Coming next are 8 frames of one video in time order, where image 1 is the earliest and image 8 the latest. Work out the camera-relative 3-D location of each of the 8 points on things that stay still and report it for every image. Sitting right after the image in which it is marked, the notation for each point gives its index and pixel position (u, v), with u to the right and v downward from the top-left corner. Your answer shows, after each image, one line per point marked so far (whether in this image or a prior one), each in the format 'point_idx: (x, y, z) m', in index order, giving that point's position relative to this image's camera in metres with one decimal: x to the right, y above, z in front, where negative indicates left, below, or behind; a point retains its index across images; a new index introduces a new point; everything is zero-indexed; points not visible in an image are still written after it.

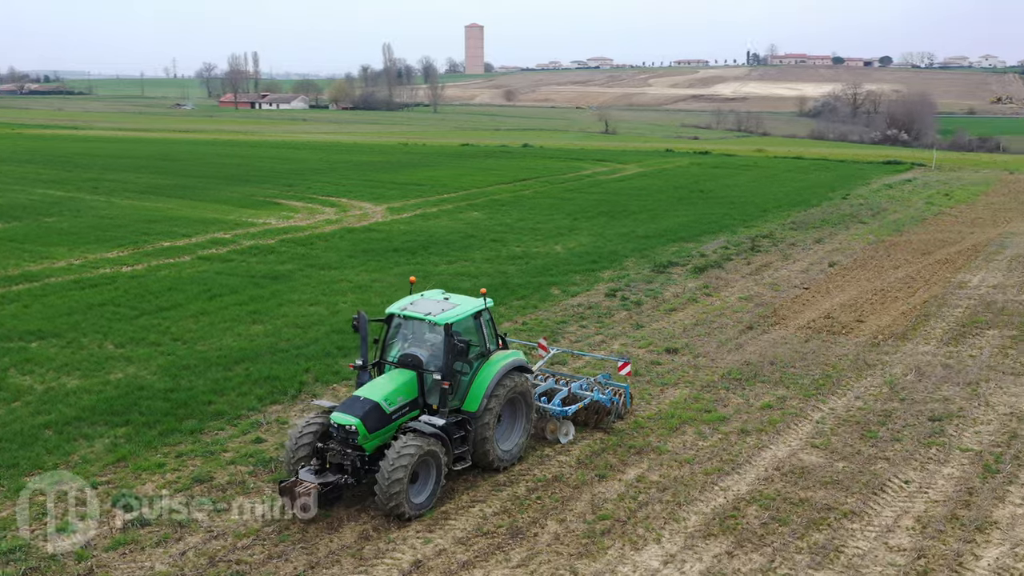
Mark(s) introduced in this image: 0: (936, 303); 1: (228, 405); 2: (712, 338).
0: (+7.3, -0.3, +19.5) m
1: (-3.2, -1.3, +12.8) m
2: (+2.9, -0.7, +16.6) m
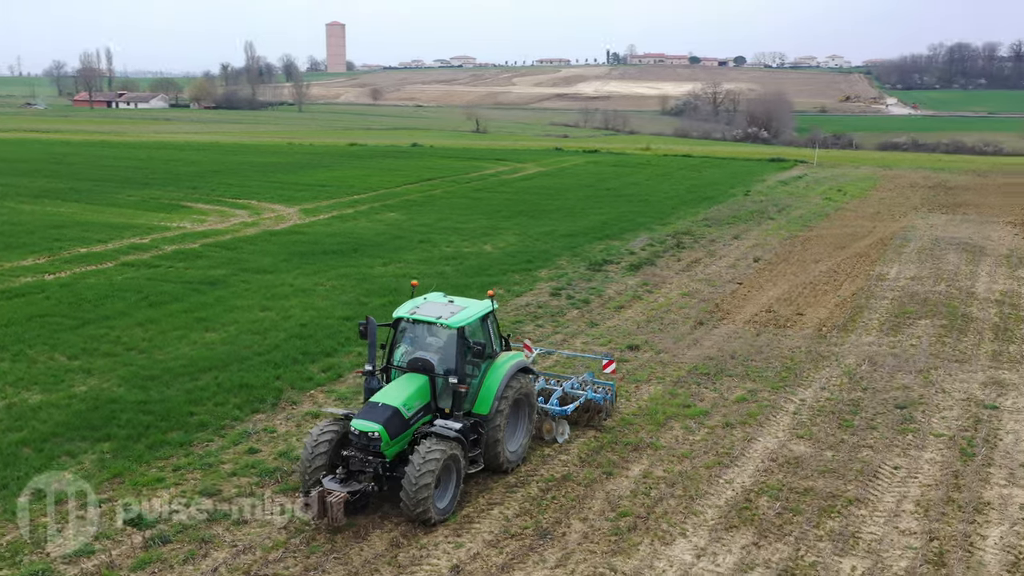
0: (+6.3, -0.1, +20.3) m
1: (-3.3, -1.4, +12.5) m
2: (+2.3, -0.7, +16.9) m
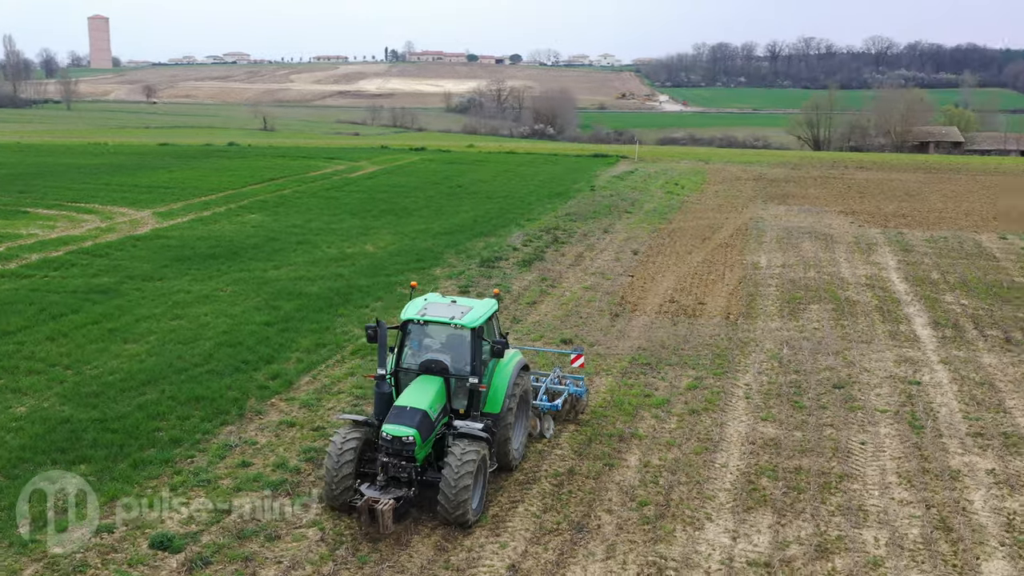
0: (+4.5, +0.1, +21.3) m
1: (-3.4, -1.5, +11.9) m
2: (+1.2, -0.6, +17.3) m
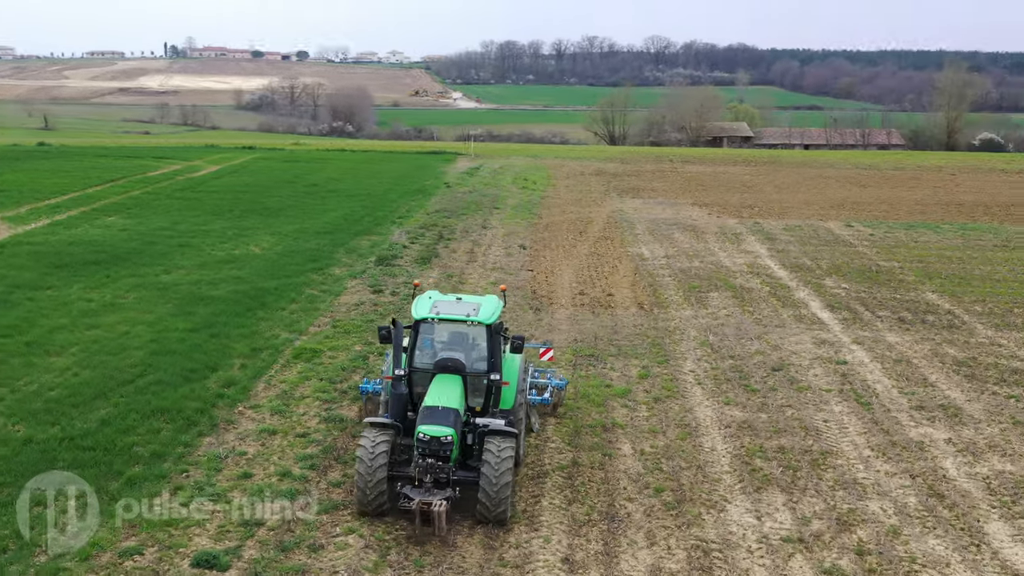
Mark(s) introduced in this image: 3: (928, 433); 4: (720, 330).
0: (+2.6, +0.3, +21.9) m
1: (-3.5, -1.6, +11.2) m
2: (+0.1, -0.5, +17.4) m
3: (+4.6, -1.6, +12.7) m
4: (+3.2, -0.6, +17.4) m
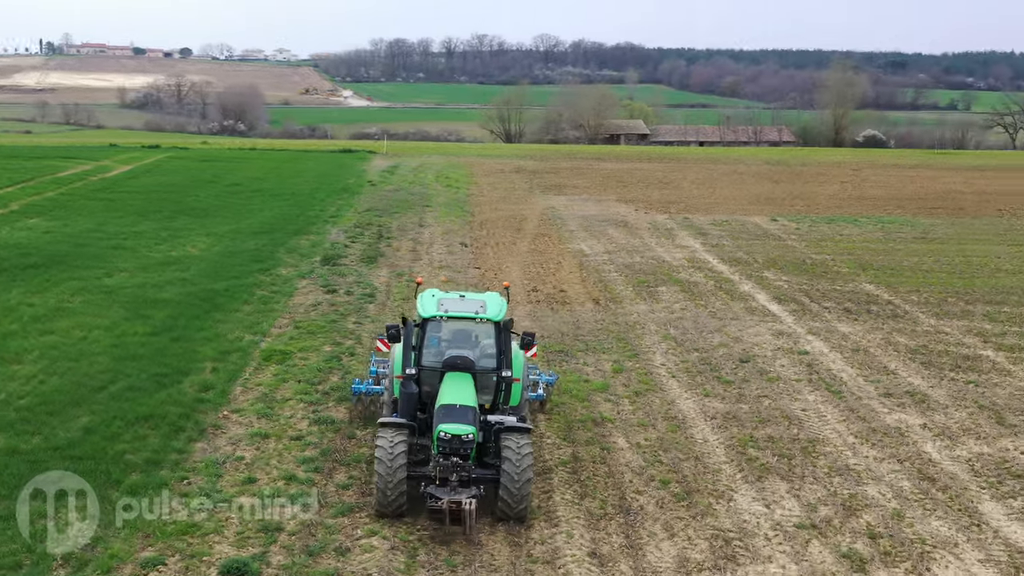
0: (+1.5, +0.3, +22.1) m
1: (-3.4, -1.6, +10.9) m
2: (-0.5, -0.5, +17.4) m
3: (+4.5, -1.5, +13.1) m
4: (+2.6, -0.6, +17.7) m
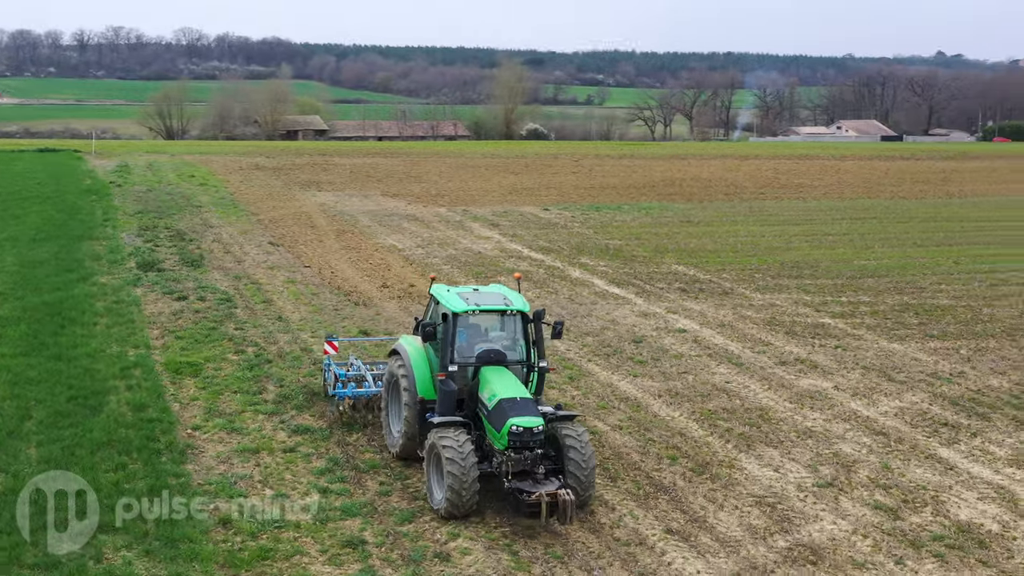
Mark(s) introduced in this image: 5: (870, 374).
0: (-1.8, +0.5, +22.0) m
1: (-3.2, -1.7, +9.9) m
2: (-2.3, -0.4, +16.9) m
3: (+3.8, -1.2, +14.3) m
4: (+0.6, -0.4, +18.1) m
5: (+4.7, -1.1, +14.8) m
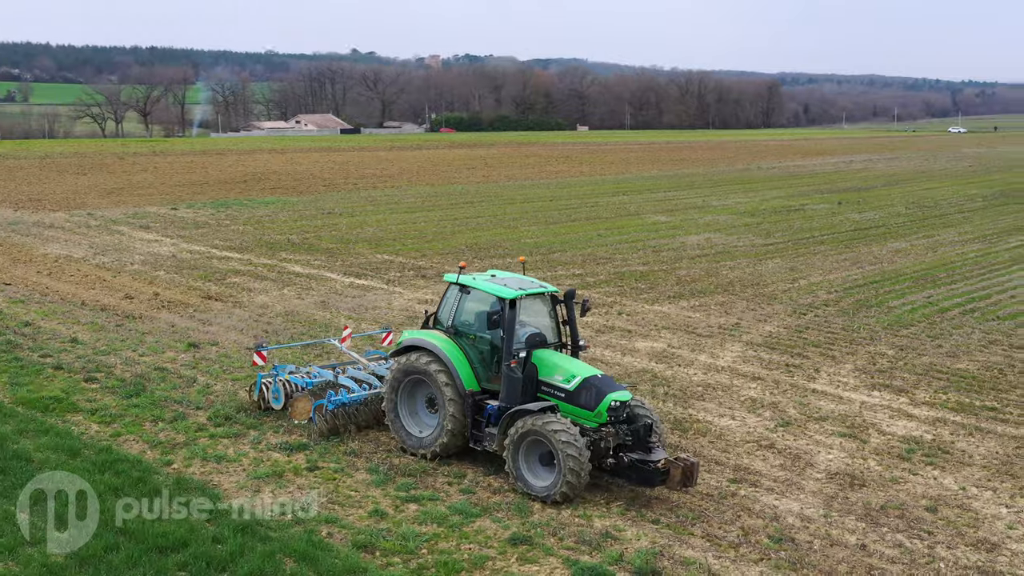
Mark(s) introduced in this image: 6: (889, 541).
0: (-6.7, +0.3, +19.9) m
1: (-2.2, -1.8, +8.5) m
2: (-4.8, -0.6, +15.2) m
3: (+1.9, -0.8, +15.6) m
4: (-2.8, -0.3, +17.5) m
5: (+2.4, -0.7, +16.5) m
6: (+2.9, -2.0, +8.8) m
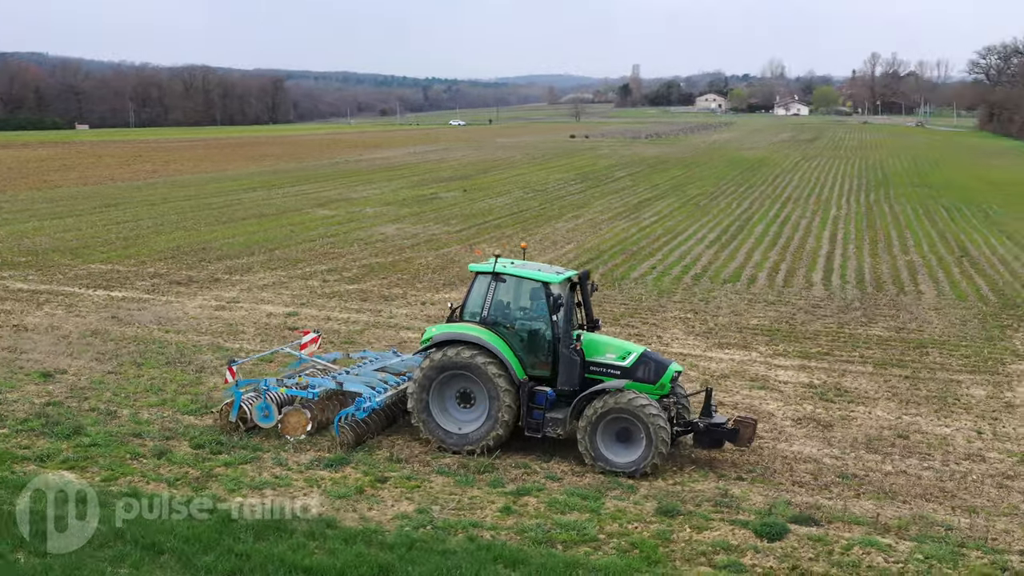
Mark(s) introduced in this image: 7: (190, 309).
0: (-9.9, -0.2, +16.2) m
1: (-1.0, -1.8, +7.8) m
2: (-6.1, -0.9, +12.7) m
3: (-0.3, -0.6, +15.9) m
4: (-5.3, -0.5, +15.7) m
5: (-0.2, -0.4, +16.9) m
6: (+3.6, -1.6, +10.2) m
7: (-4.8, -0.3, +16.7) m
